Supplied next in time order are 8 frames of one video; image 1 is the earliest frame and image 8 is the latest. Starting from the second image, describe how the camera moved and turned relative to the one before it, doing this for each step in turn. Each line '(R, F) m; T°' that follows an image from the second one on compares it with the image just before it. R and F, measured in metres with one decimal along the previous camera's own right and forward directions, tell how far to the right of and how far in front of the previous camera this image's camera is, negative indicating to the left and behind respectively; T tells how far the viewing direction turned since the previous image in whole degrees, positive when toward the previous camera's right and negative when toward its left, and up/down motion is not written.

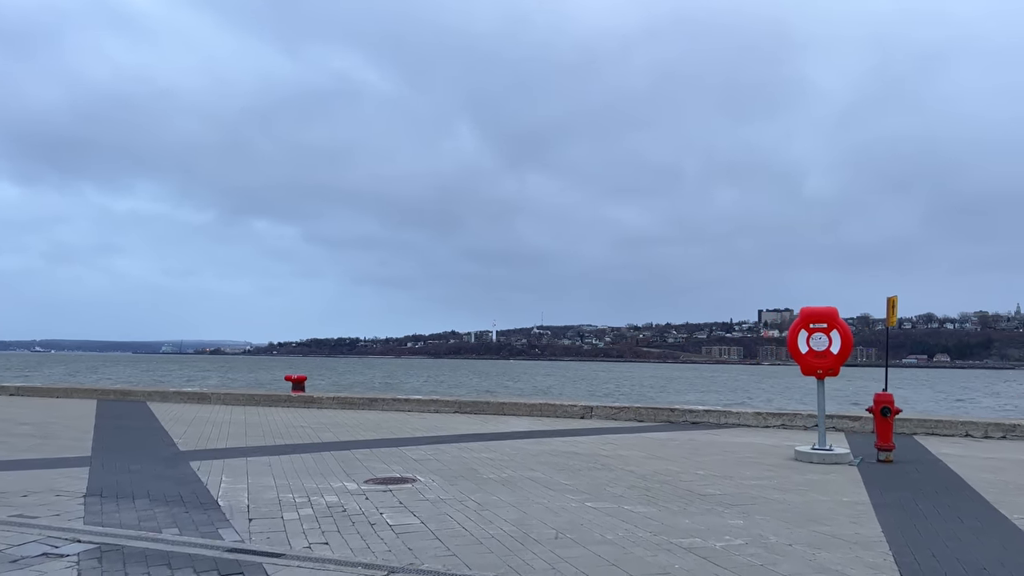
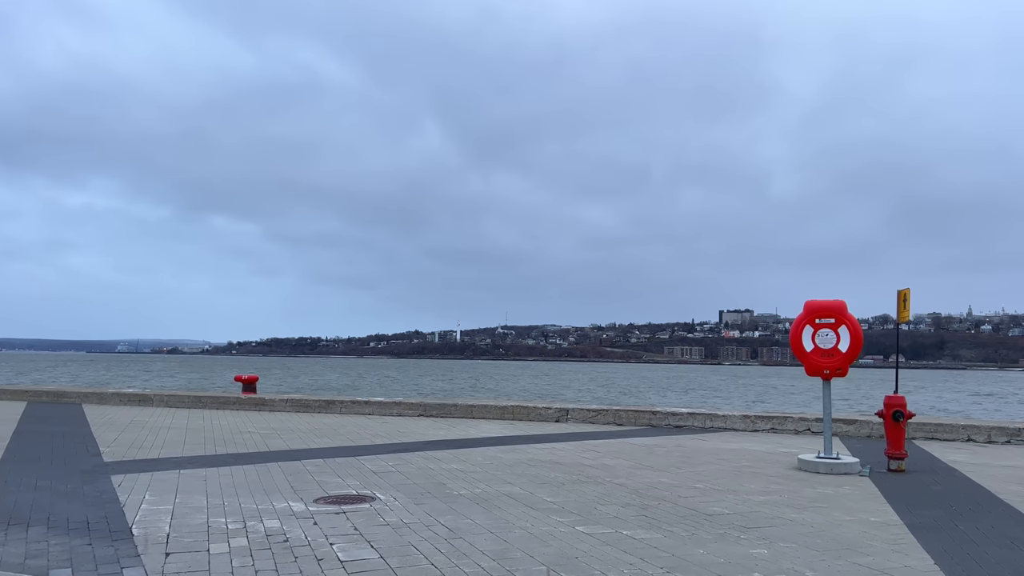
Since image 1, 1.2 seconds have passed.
(-0.1, +1.1) m; +3°
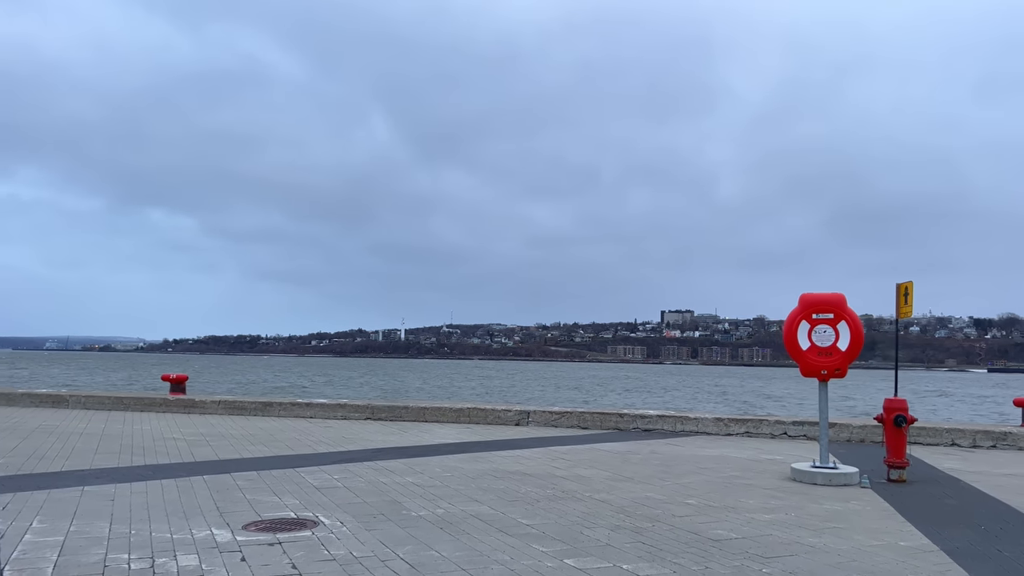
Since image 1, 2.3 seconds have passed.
(-0.2, +1.0) m; +4°
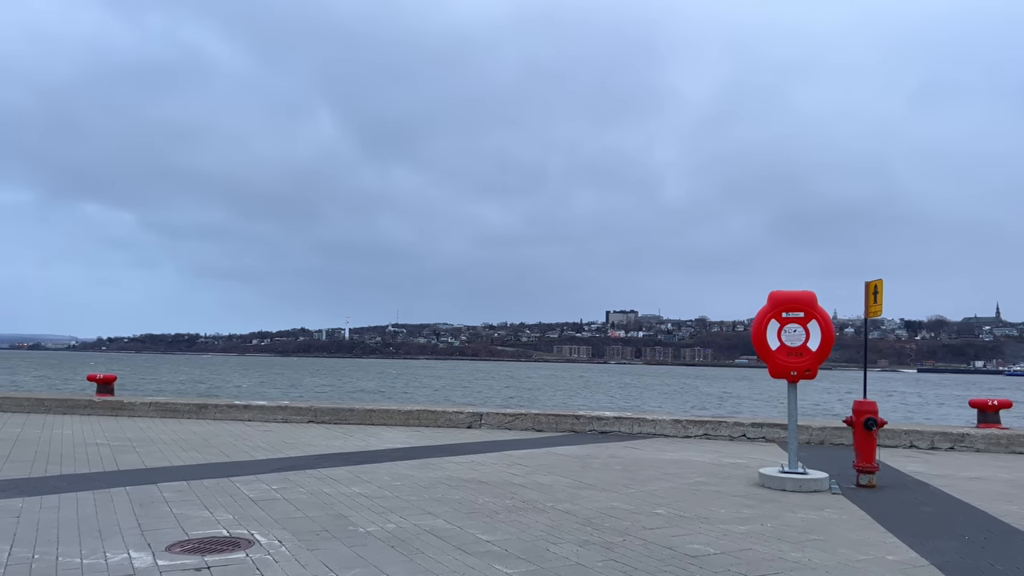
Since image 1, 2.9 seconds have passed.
(-0.1, +0.5) m; +4°
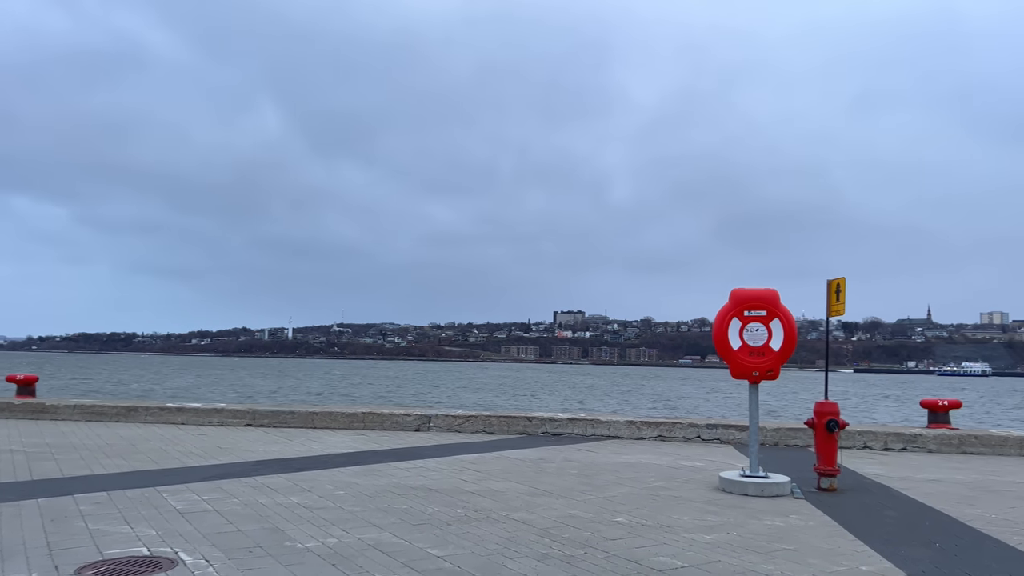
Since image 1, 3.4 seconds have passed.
(0.0, +0.4) m; +4°
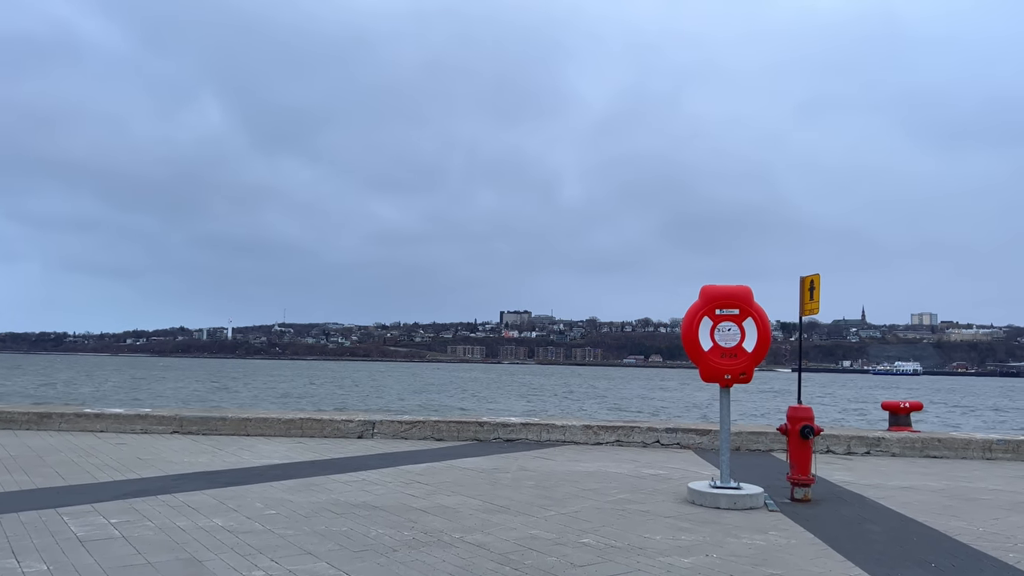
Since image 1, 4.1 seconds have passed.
(-0.1, +0.6) m; +4°
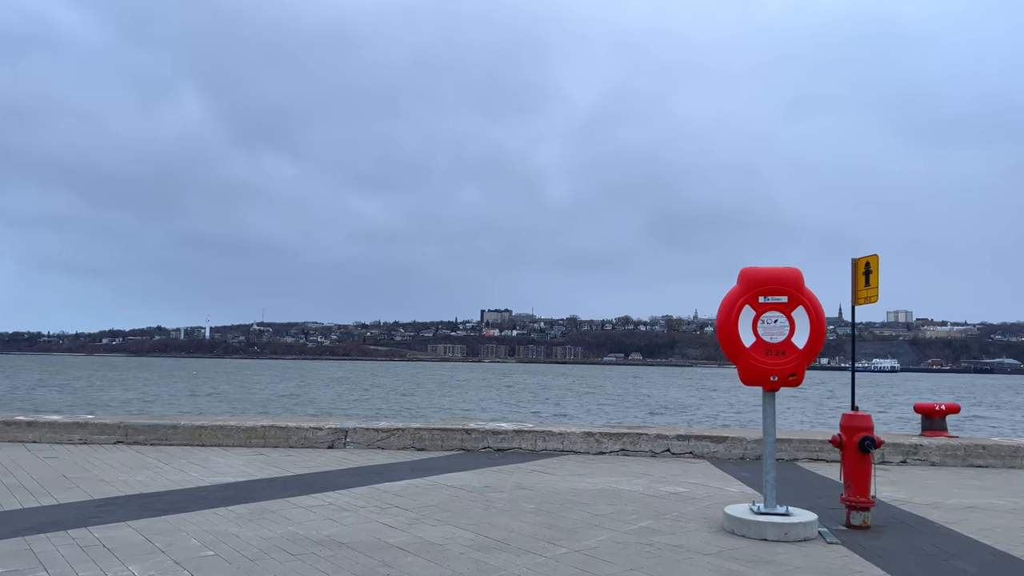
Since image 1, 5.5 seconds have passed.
(-0.1, +1.2) m; +1°
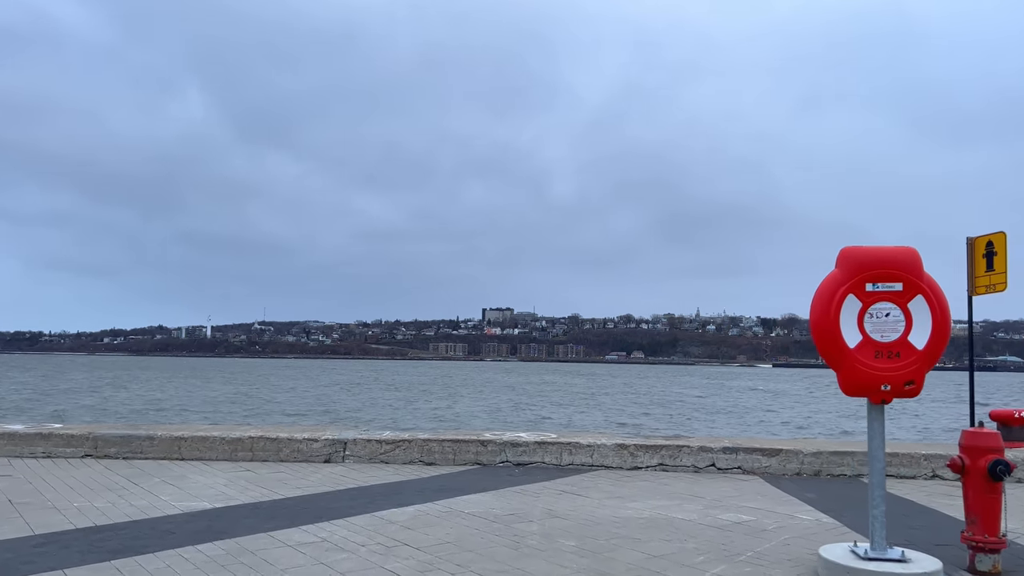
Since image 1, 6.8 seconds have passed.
(-0.2, +1.2) m; 0°
